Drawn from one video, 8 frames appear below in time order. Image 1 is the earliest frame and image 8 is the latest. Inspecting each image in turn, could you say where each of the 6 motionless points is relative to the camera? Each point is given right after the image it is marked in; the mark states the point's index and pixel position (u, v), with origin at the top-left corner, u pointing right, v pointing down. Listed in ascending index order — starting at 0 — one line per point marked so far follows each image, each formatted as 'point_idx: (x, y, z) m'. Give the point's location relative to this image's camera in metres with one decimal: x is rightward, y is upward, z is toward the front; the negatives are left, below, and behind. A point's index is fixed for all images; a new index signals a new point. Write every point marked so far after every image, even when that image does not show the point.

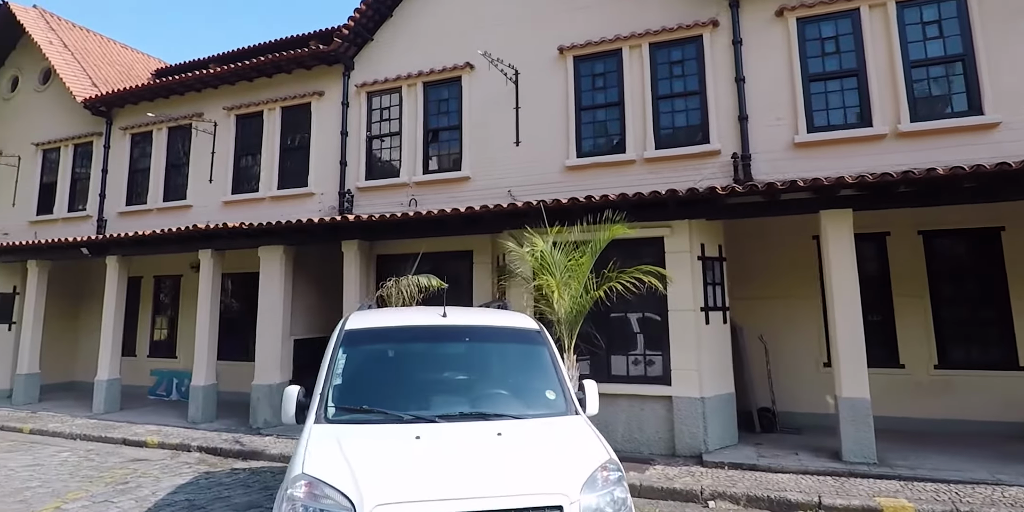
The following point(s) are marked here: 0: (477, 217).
0: (-0.5, +0.5, +7.8) m
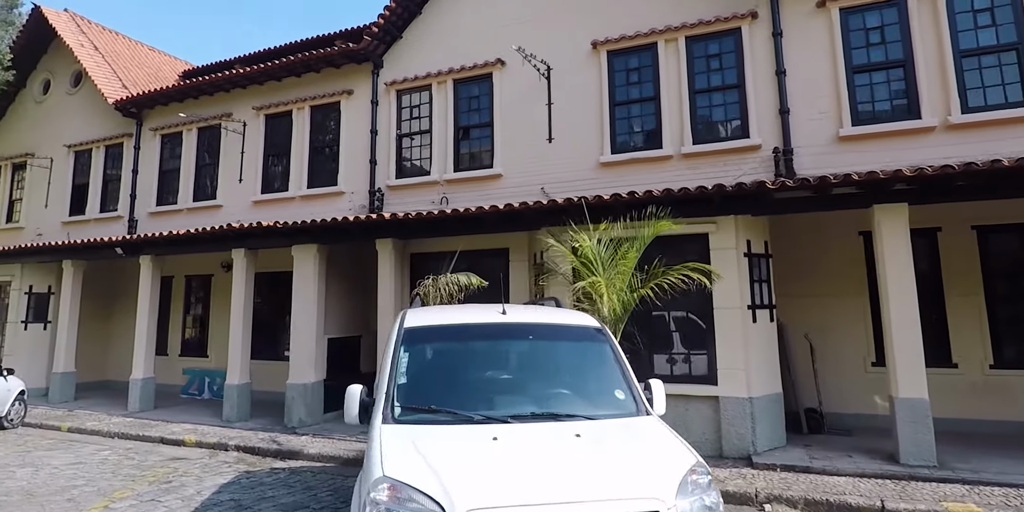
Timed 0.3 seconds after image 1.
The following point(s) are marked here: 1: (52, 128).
0: (+0.1, +0.6, +7.7) m
1: (-12.6, +3.5, +15.7) m
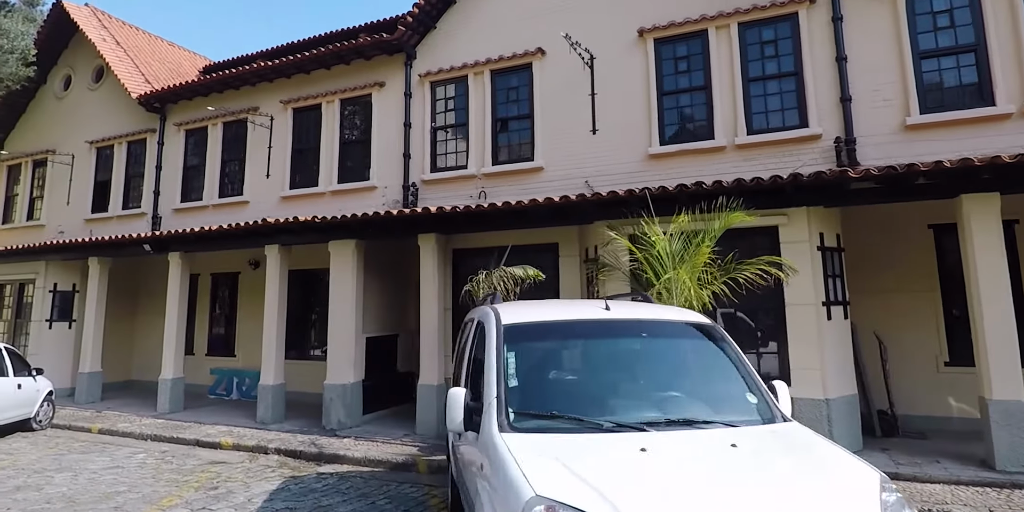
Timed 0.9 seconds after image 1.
0: (+0.8, +0.6, +7.3) m
1: (-11.8, +3.5, +15.4) m
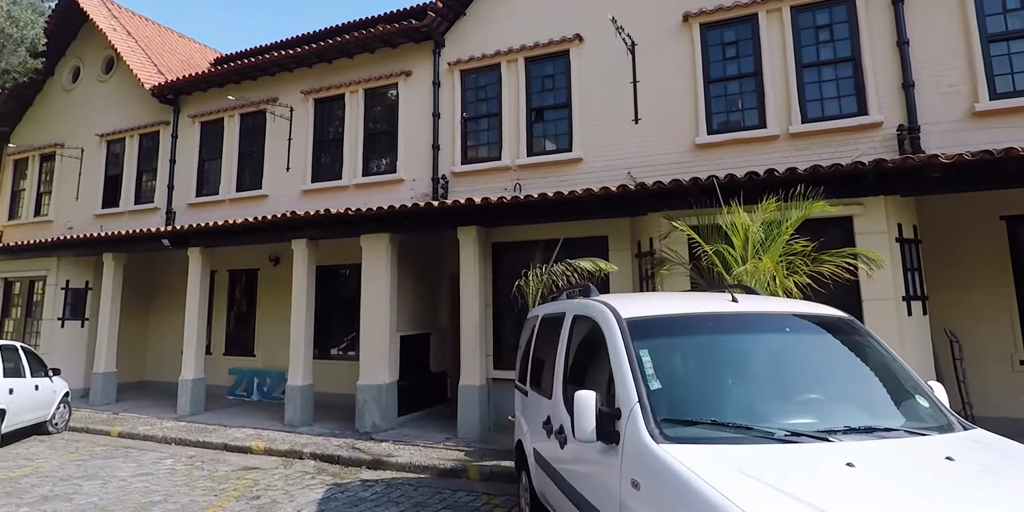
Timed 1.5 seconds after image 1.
0: (+1.4, +0.7, +6.9) m
1: (-11.2, +3.6, +14.9) m
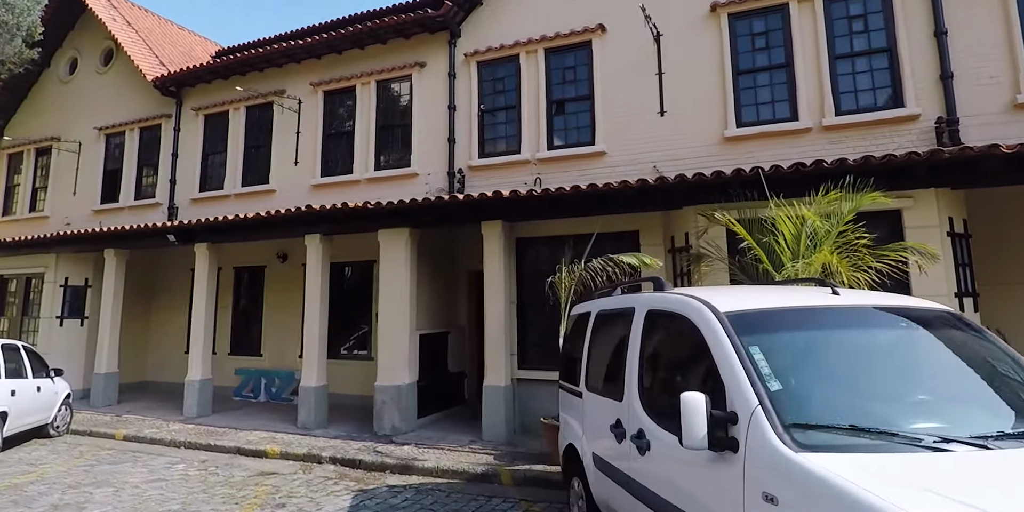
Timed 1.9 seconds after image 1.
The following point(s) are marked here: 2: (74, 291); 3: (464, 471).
0: (+1.8, +0.8, +6.6) m
1: (-10.9, +3.7, +14.5) m
2: (-8.8, -0.7, +11.5) m
3: (-0.5, -2.4, +6.4) m
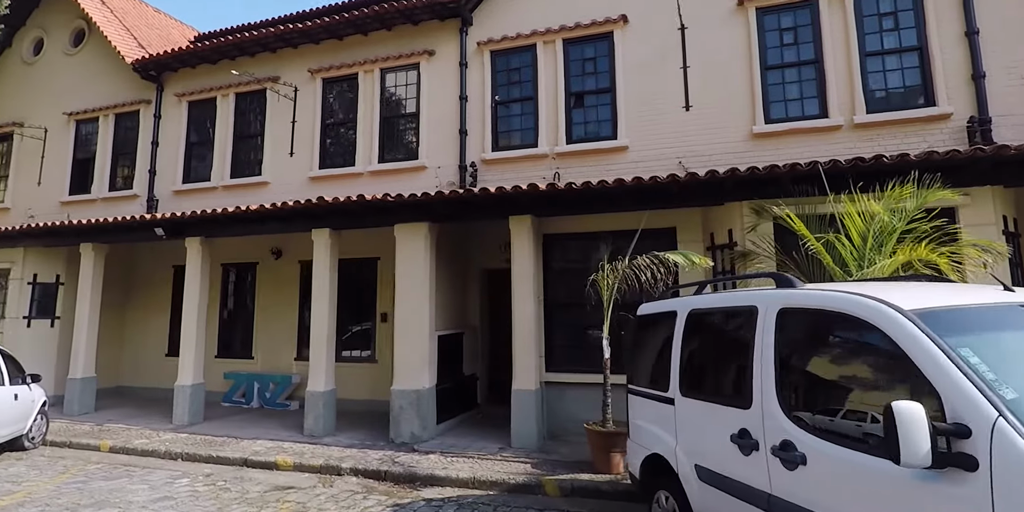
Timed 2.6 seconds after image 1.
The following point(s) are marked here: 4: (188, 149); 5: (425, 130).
0: (+2.2, +0.8, +6.4) m
1: (-10.9, +3.8, +13.4) m
2: (-8.6, -0.6, +10.5) m
3: (-0.1, -2.4, +6.0) m
4: (-6.8, +2.2, +12.0) m
5: (-1.5, +2.2, +10.1) m
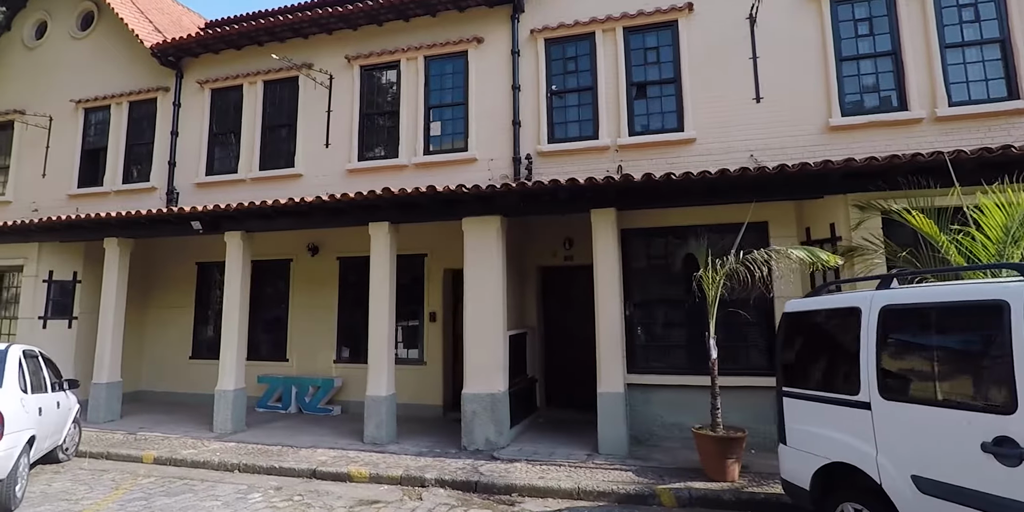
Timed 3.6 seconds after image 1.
0: (+3.3, +0.9, +6.1) m
1: (-10.1, +3.9, +12.6) m
2: (-7.7, -0.5, +9.8) m
3: (+1.0, -2.3, +5.6) m
4: (-5.9, +2.3, +11.3) m
5: (-0.6, +2.3, +9.6) m
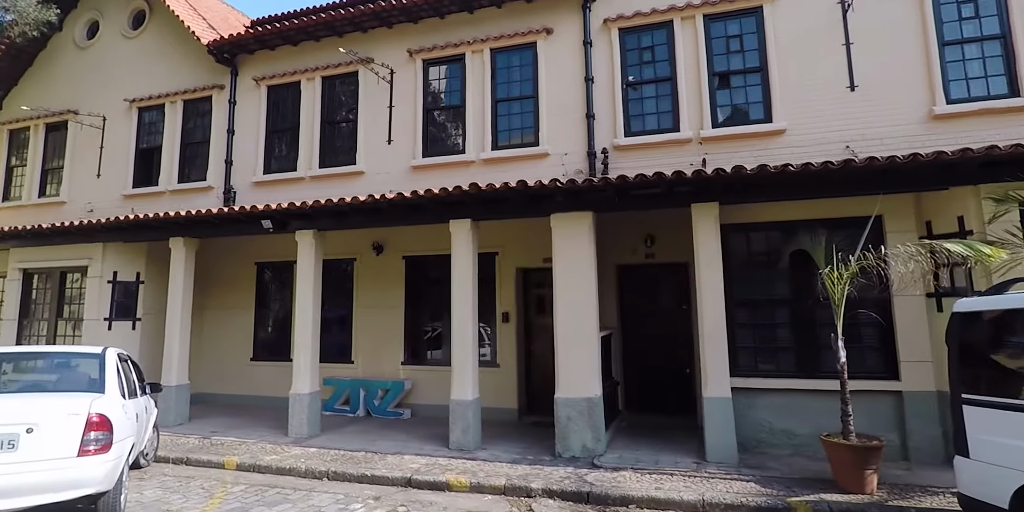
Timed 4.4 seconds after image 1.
0: (+4.4, +0.9, +5.6) m
1: (-8.9, +3.9, +12.5) m
2: (-6.5, -0.5, +9.6) m
3: (+2.1, -2.3, +5.2) m
4: (-4.7, +2.3, +11.1) m
5: (+0.6, +2.3, +9.3) m
